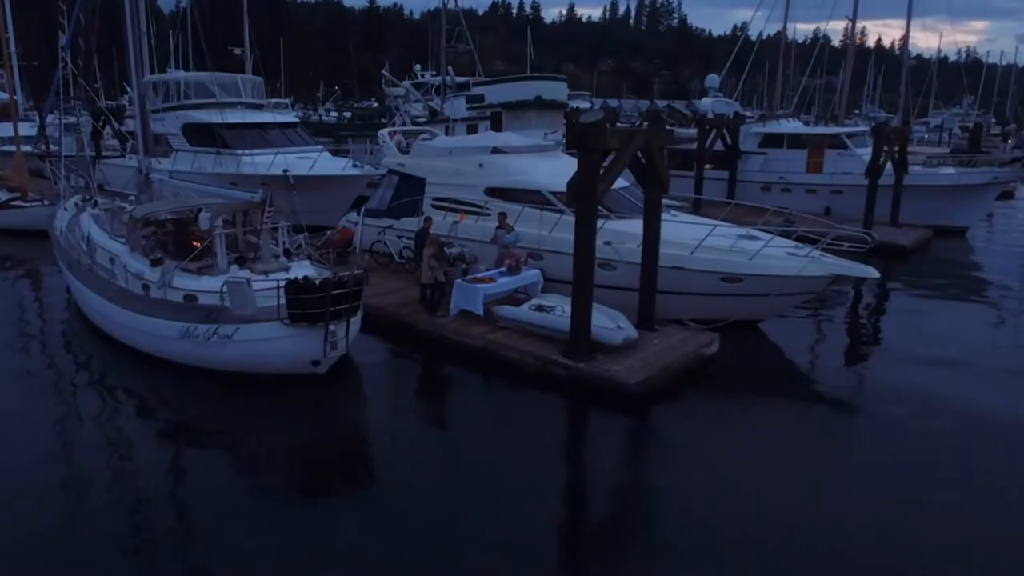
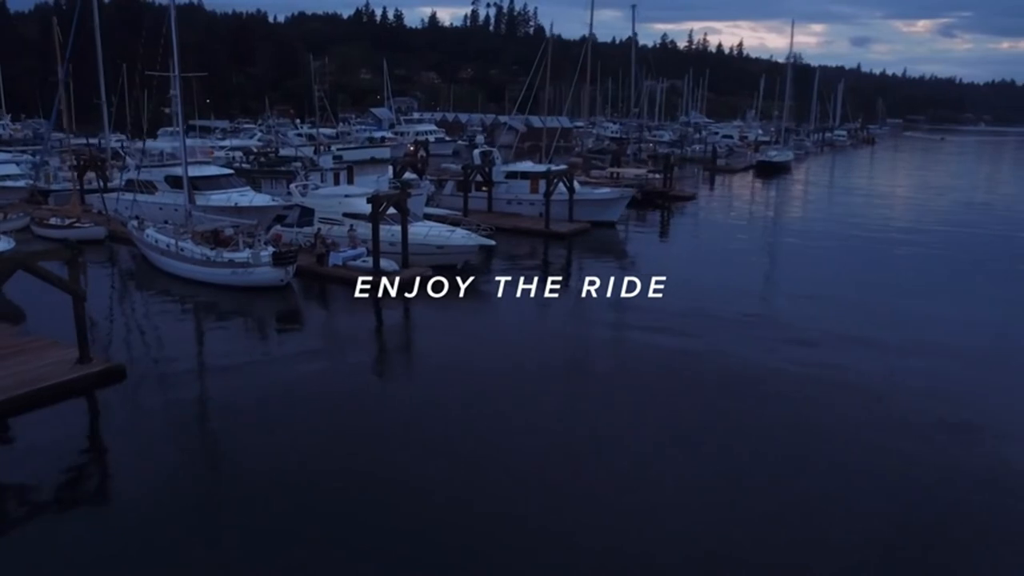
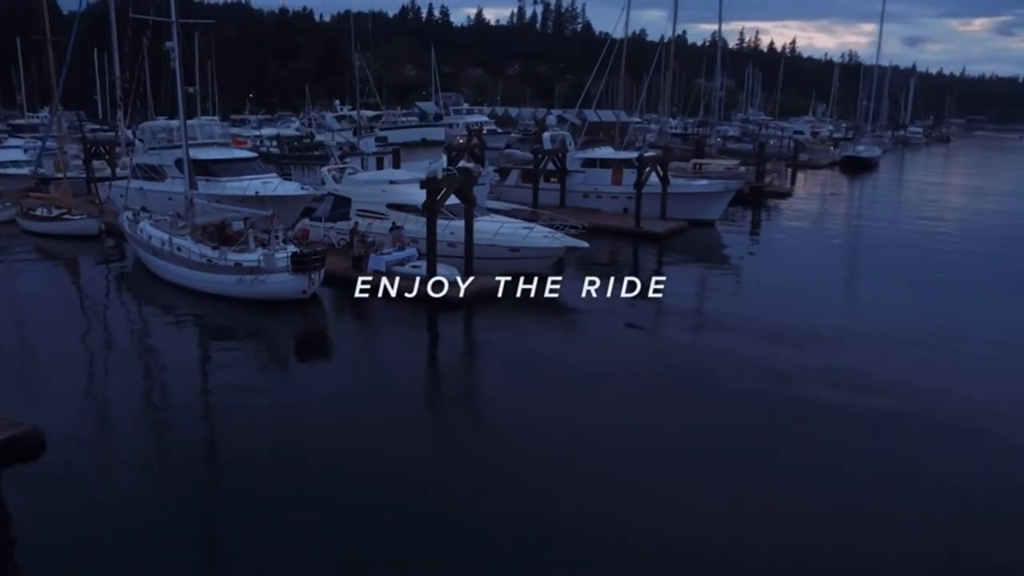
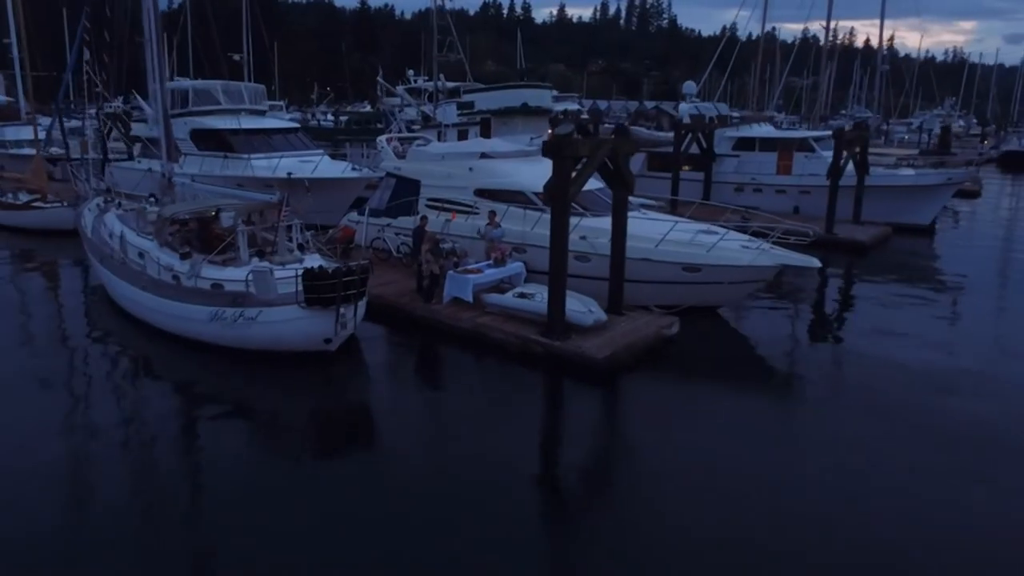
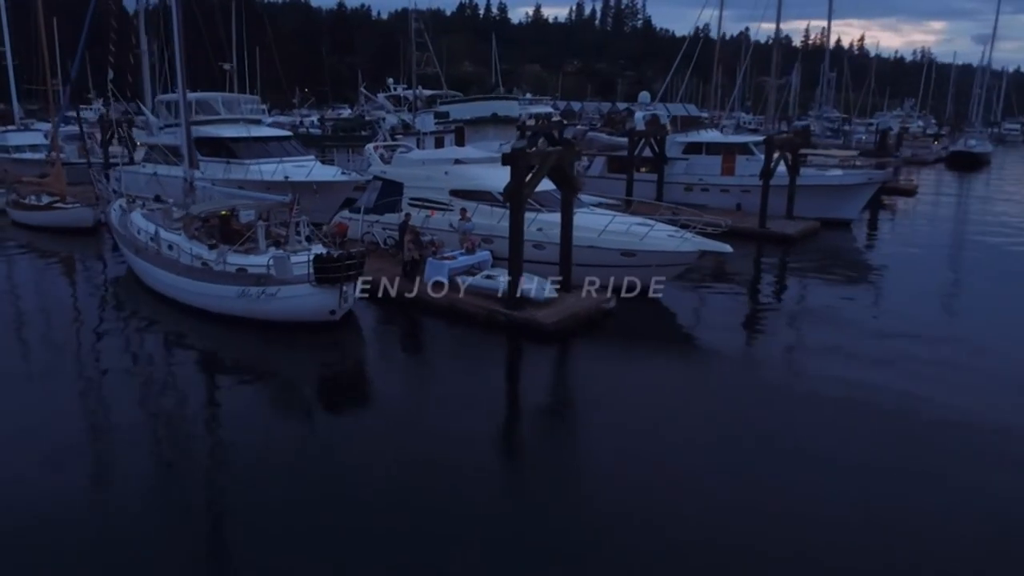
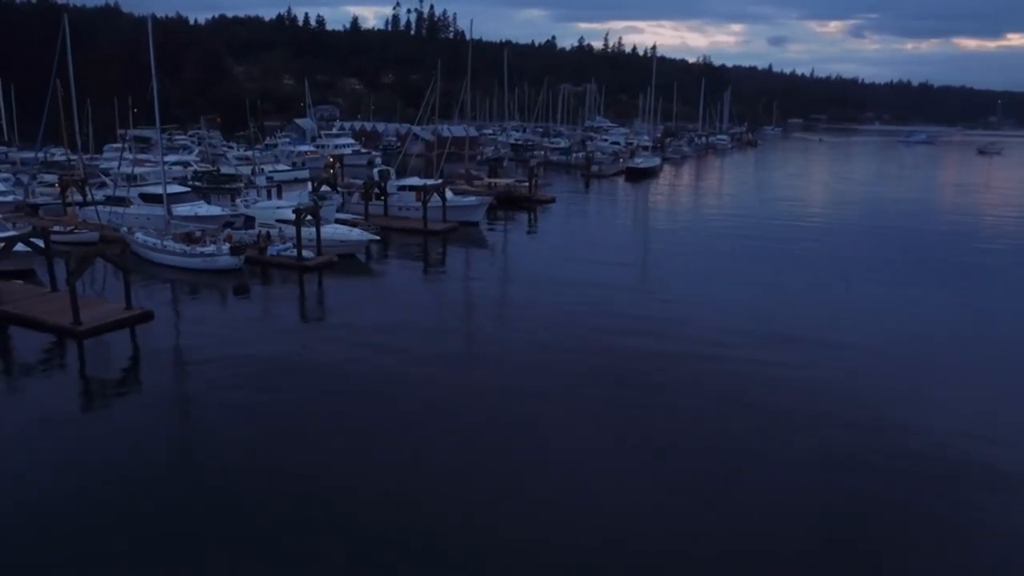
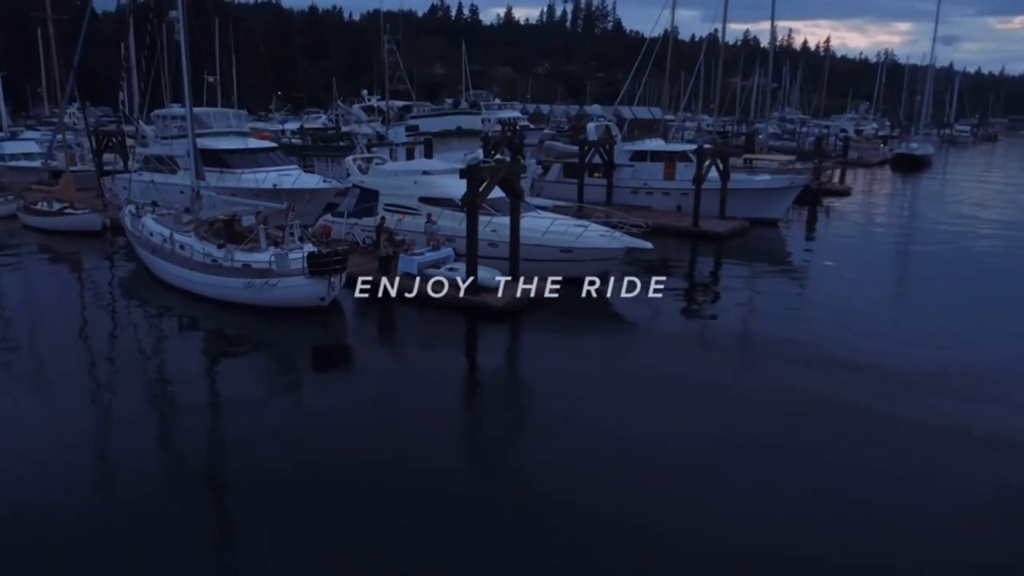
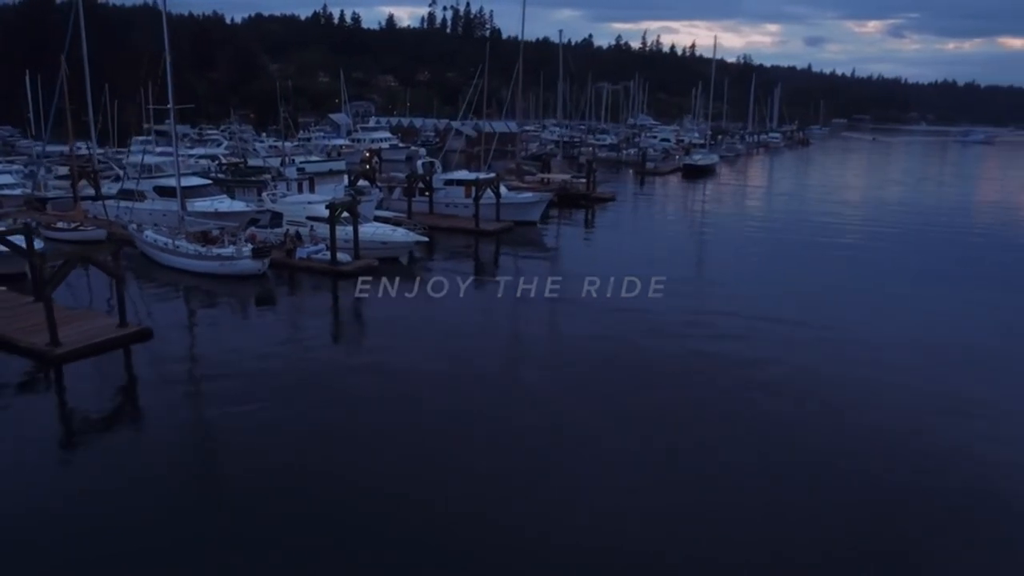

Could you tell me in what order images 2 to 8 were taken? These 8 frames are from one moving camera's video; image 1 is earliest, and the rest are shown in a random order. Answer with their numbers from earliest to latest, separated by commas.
4, 5, 7, 3, 2, 8, 6
